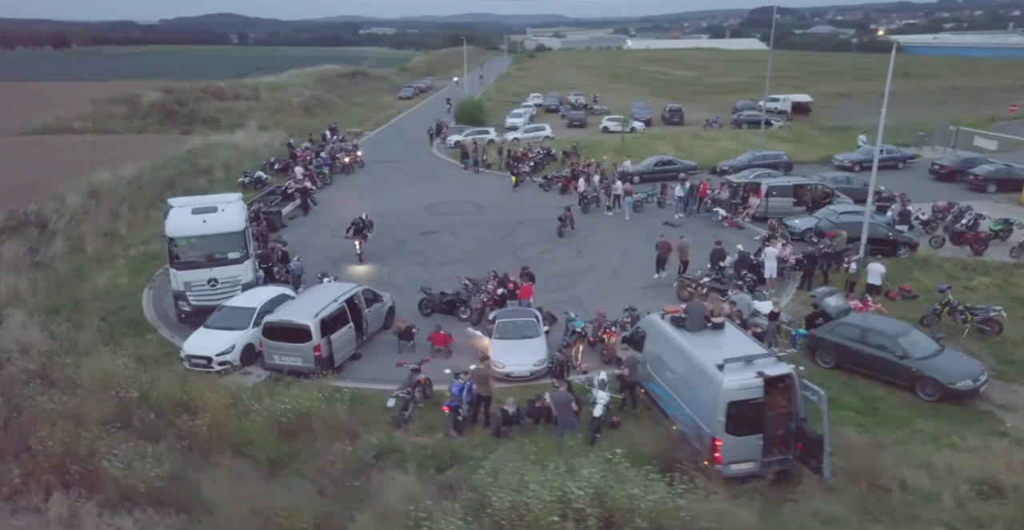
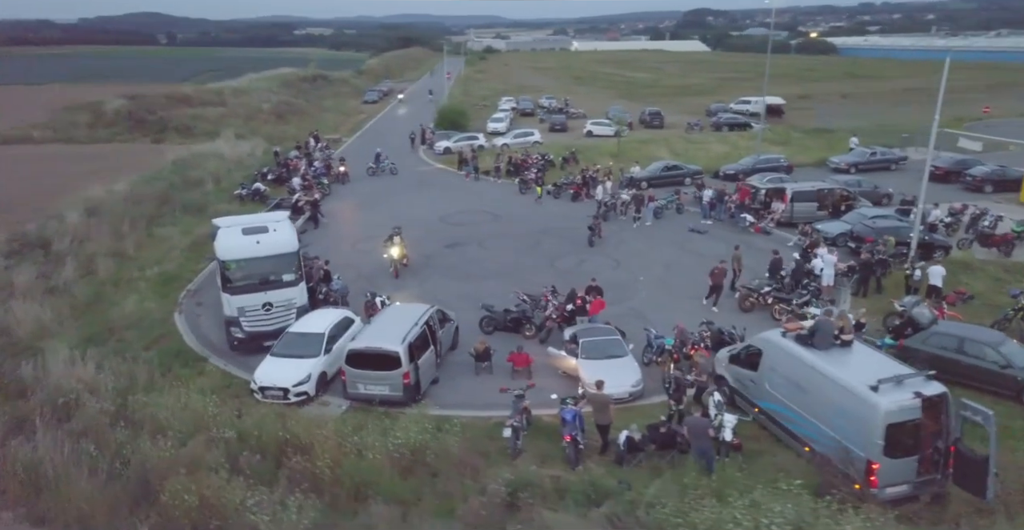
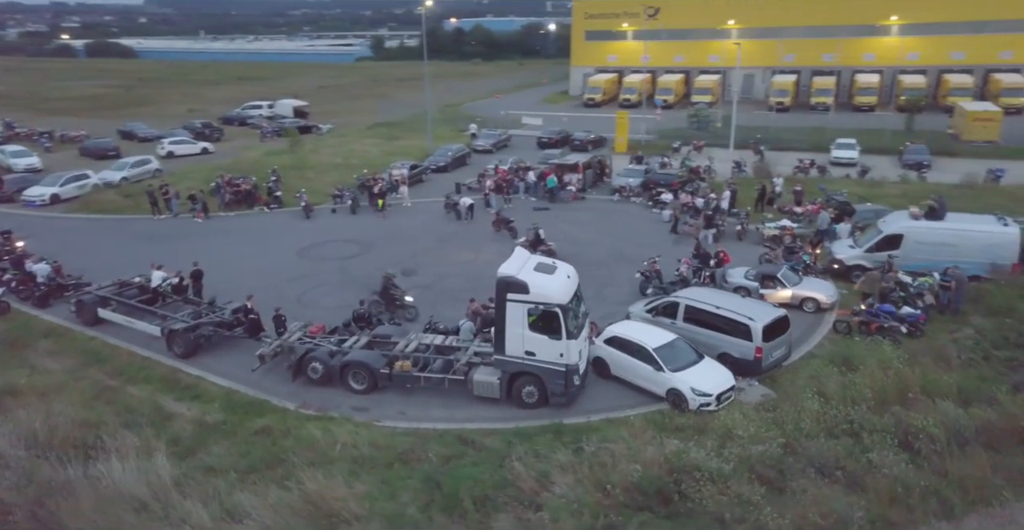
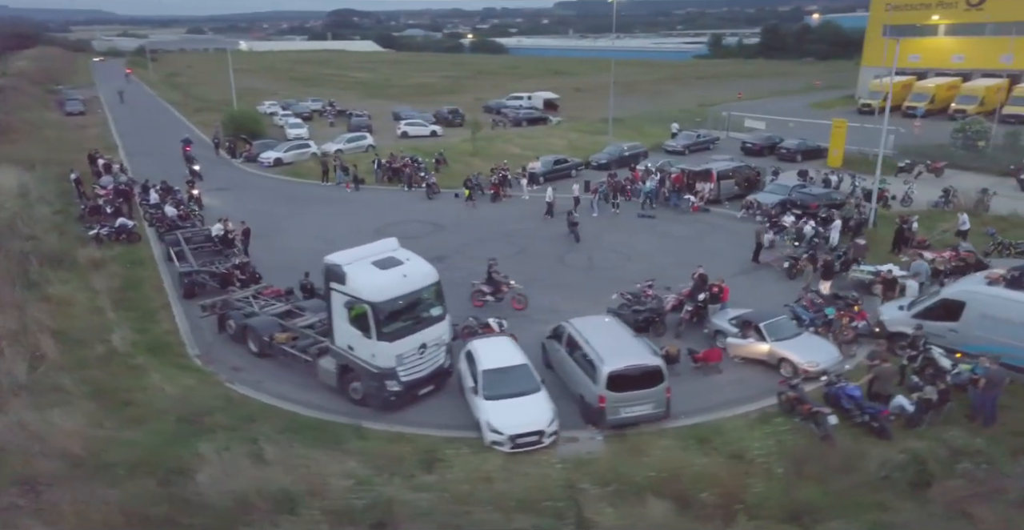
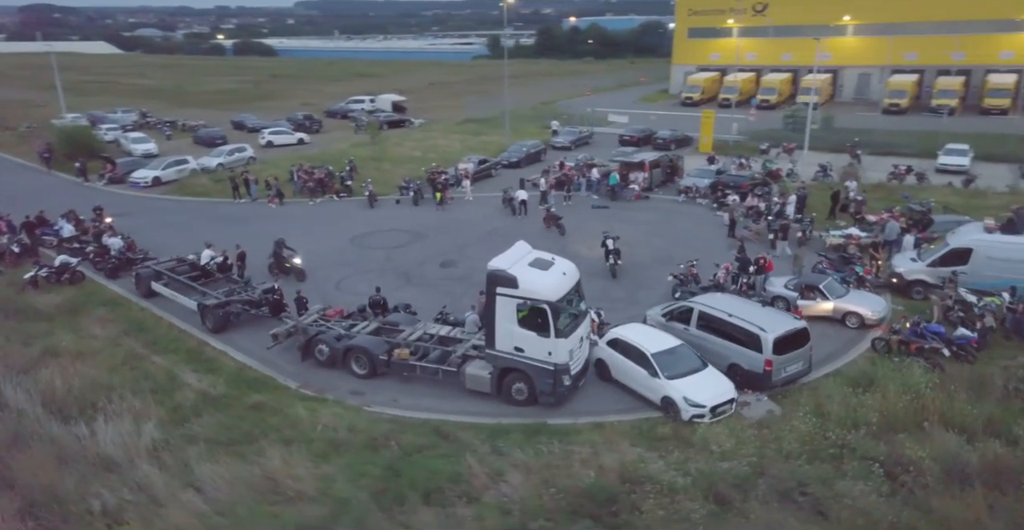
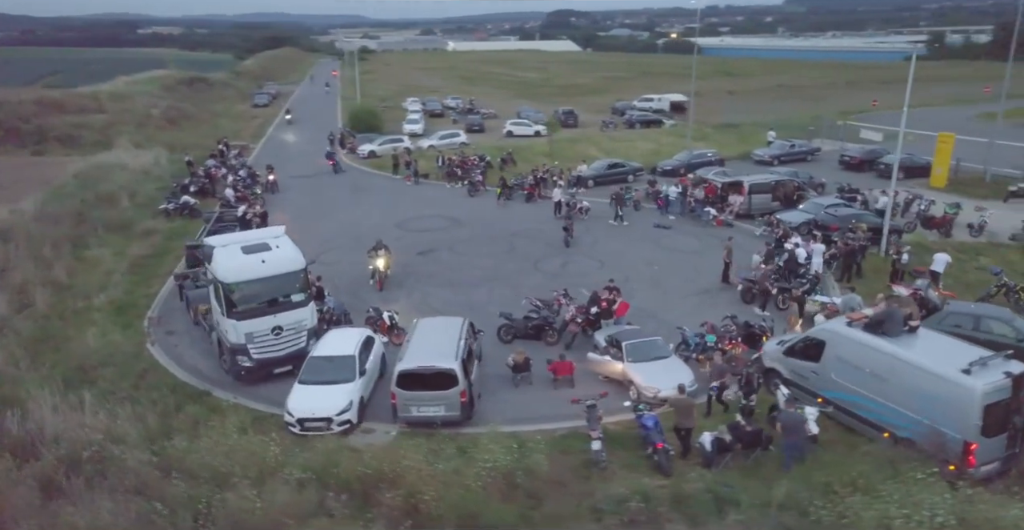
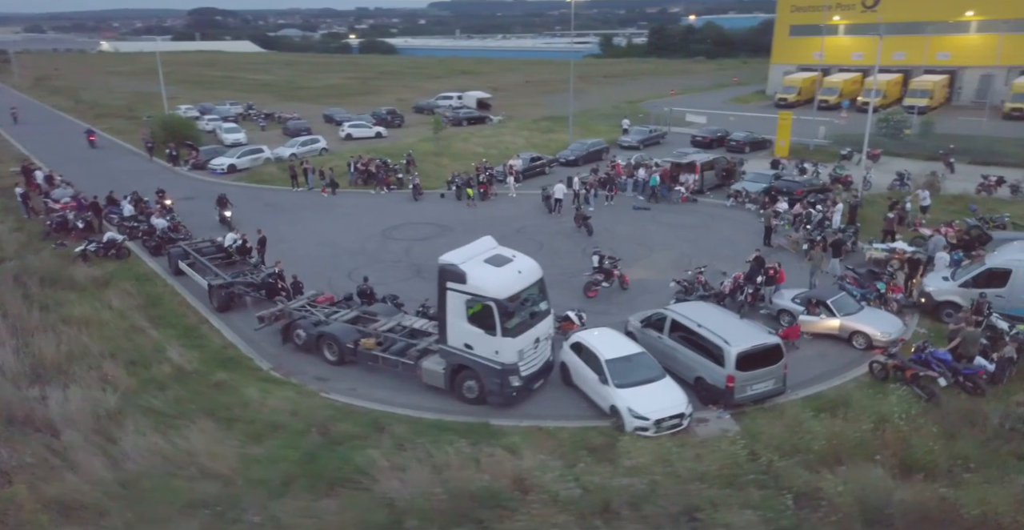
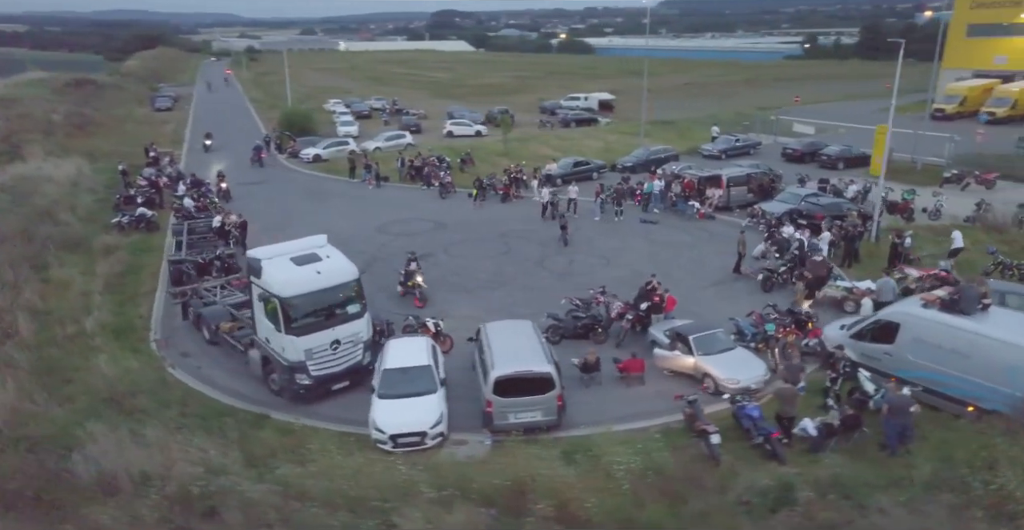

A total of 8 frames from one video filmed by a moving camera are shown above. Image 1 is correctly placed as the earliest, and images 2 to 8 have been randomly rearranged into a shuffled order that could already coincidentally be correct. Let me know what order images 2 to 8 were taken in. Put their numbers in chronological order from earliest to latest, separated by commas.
2, 6, 8, 4, 7, 5, 3
